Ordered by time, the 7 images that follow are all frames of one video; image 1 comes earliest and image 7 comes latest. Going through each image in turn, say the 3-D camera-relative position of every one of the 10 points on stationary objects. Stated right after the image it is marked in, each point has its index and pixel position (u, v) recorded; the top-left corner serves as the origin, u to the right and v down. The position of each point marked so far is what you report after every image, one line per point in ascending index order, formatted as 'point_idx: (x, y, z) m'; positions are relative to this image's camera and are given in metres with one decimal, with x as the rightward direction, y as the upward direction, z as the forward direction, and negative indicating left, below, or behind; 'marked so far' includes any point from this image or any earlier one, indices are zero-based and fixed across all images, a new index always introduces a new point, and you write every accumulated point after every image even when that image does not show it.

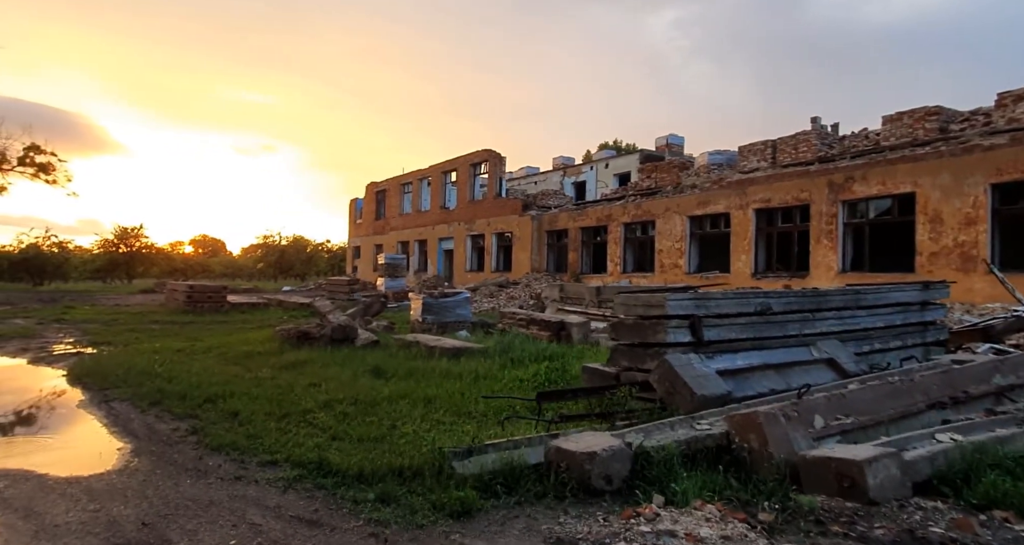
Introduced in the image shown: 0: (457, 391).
0: (-0.5, -1.1, +5.9) m
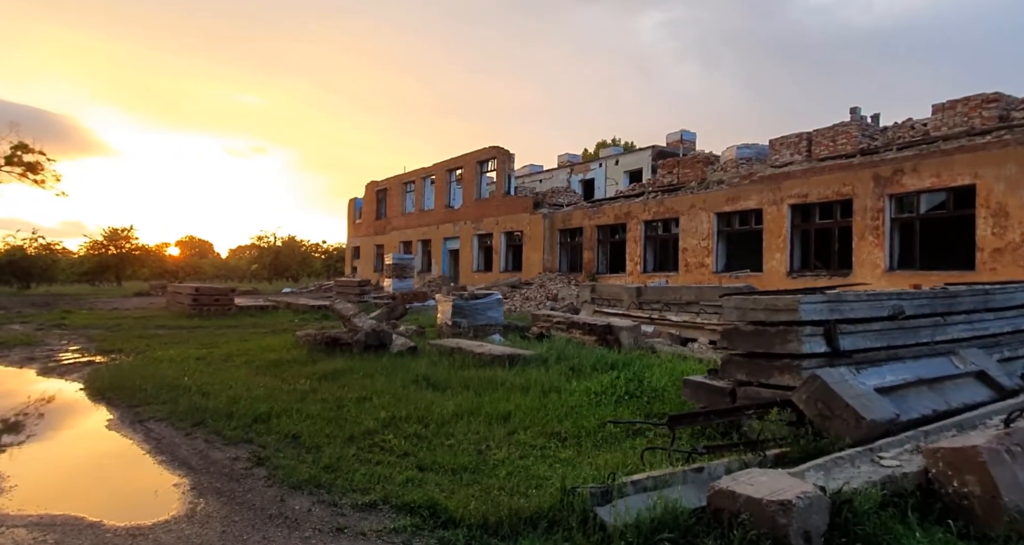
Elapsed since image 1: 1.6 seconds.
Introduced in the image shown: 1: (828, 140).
0: (+0.1, -1.1, +5.3) m
1: (+7.5, +3.1, +15.2) m
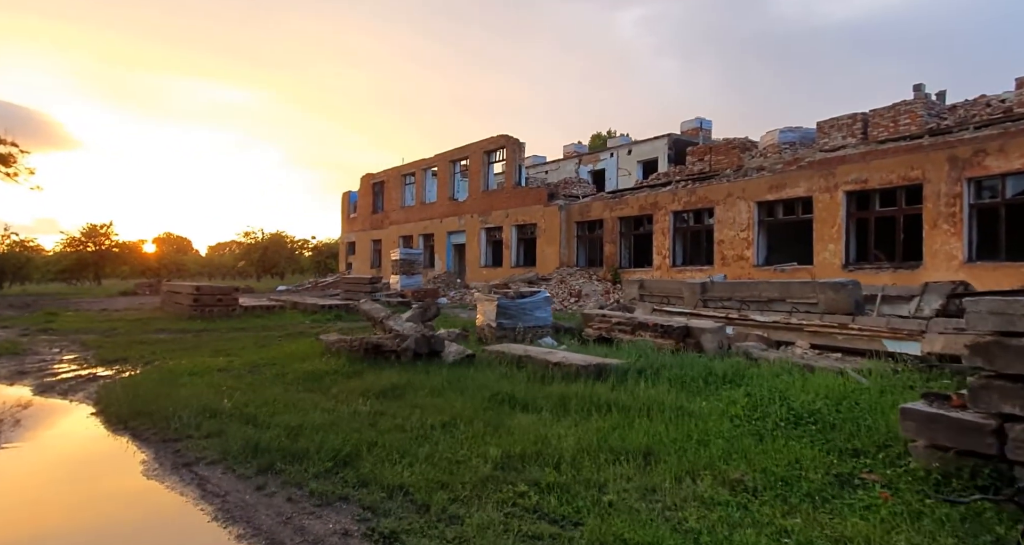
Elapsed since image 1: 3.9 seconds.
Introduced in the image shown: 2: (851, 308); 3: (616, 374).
0: (+1.0, -1.1, +4.2) m
1: (+8.2, +3.3, +14.2) m
2: (+4.2, -0.4, +7.9) m
3: (+1.0, -1.0, +6.3) m
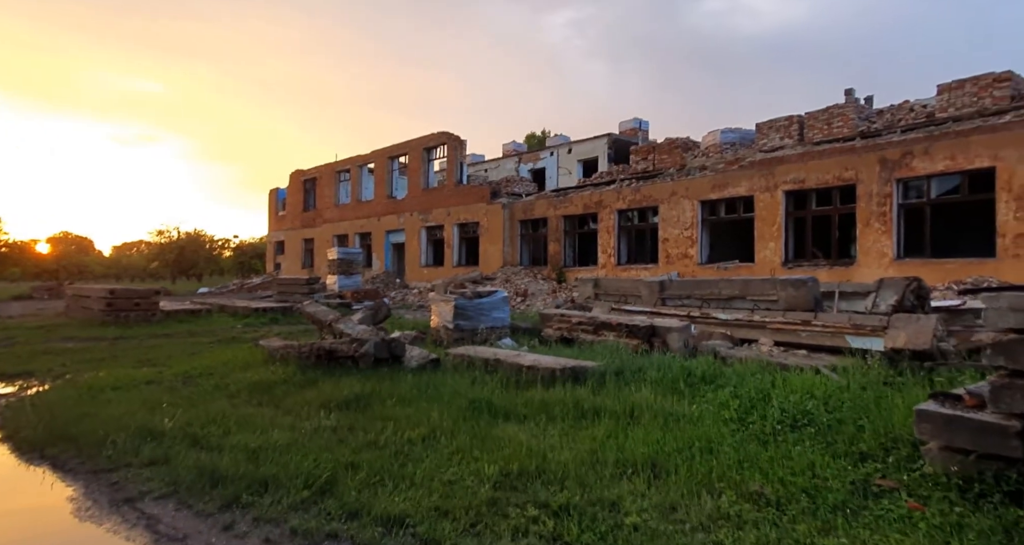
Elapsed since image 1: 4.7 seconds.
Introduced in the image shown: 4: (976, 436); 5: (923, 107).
0: (+1.0, -1.1, +4.0) m
1: (+7.0, +3.4, +14.7) m
2: (+3.7, -0.4, +8.0) m
3: (+0.7, -1.0, +6.0) m
4: (+2.3, -0.8, +3.2) m
5: (+8.4, +3.4, +13.5) m
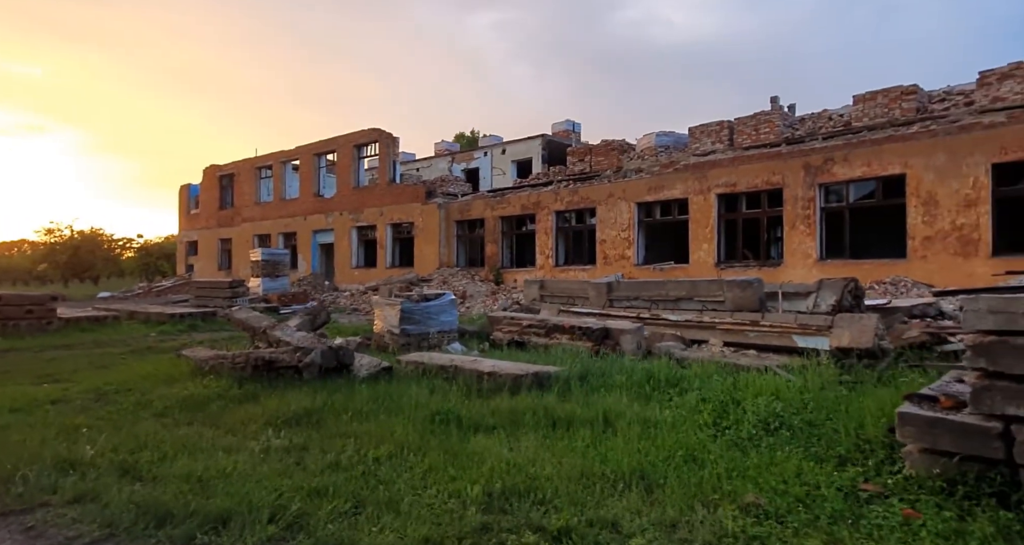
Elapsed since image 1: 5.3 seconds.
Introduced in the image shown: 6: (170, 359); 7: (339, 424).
0: (+0.9, -1.1, +3.9) m
1: (+5.6, +3.4, +15.2) m
2: (+3.1, -0.4, +8.2) m
3: (+0.4, -1.0, +5.9) m
4: (+2.3, -0.8, +3.3) m
5: (+7.2, +3.4, +14.2) m
6: (-4.7, -1.2, +9.0) m
7: (-1.3, -1.2, +4.9) m
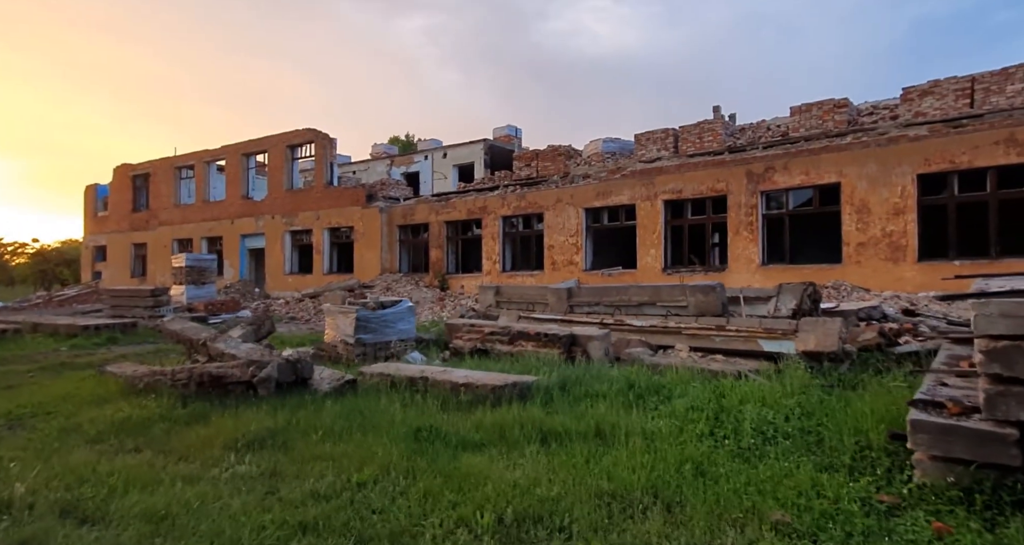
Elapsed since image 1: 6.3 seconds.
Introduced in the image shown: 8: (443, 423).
0: (+0.9, -1.2, +3.7) m
1: (+4.4, +3.3, +15.5) m
2: (+2.7, -0.5, +8.2) m
3: (+0.2, -1.1, +5.7) m
4: (+2.3, -0.9, +3.3) m
5: (+6.1, +3.3, +14.6) m
6: (-5.2, -1.3, +8.2) m
7: (-1.4, -1.2, +4.5) m
8: (-0.5, -1.2, +5.0) m
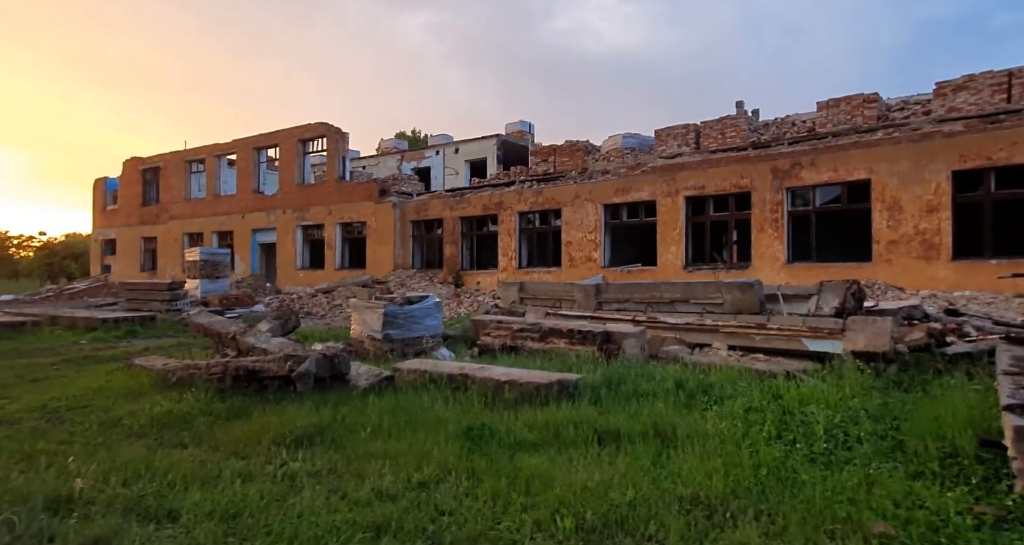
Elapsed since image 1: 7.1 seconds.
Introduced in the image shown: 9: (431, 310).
0: (+1.3, -1.1, +3.5) m
1: (+4.9, +3.3, +15.2) m
2: (+3.1, -0.4, +8.0) m
3: (+0.6, -1.0, +5.5) m
4: (+2.7, -0.8, +3.1) m
5: (+6.5, +3.3, +14.4) m
6: (-4.8, -1.2, +8.0) m
7: (-1.0, -1.2, +4.3) m
8: (-0.1, -1.1, +4.8) m
9: (-1.1, -0.5, +8.7) m
